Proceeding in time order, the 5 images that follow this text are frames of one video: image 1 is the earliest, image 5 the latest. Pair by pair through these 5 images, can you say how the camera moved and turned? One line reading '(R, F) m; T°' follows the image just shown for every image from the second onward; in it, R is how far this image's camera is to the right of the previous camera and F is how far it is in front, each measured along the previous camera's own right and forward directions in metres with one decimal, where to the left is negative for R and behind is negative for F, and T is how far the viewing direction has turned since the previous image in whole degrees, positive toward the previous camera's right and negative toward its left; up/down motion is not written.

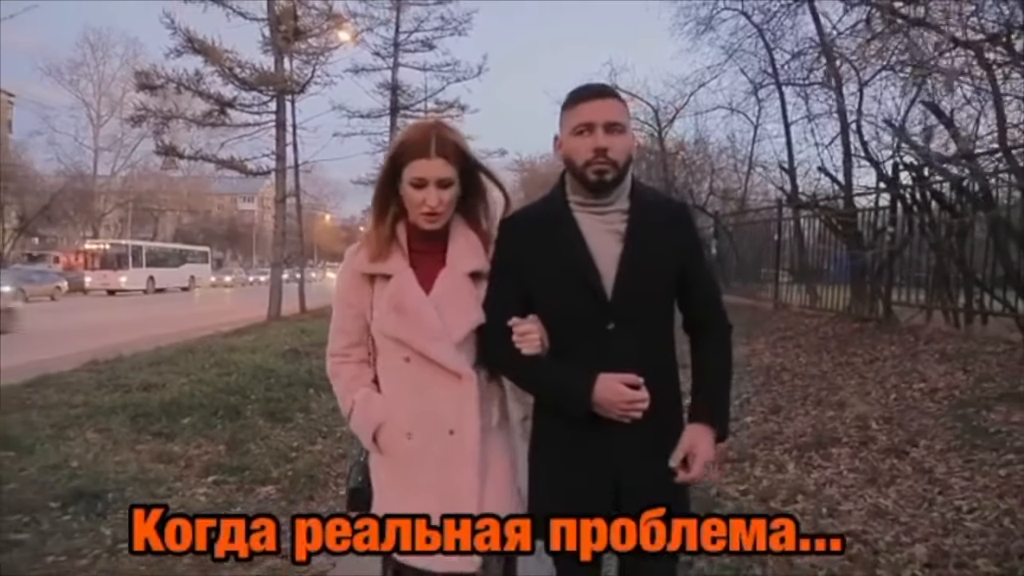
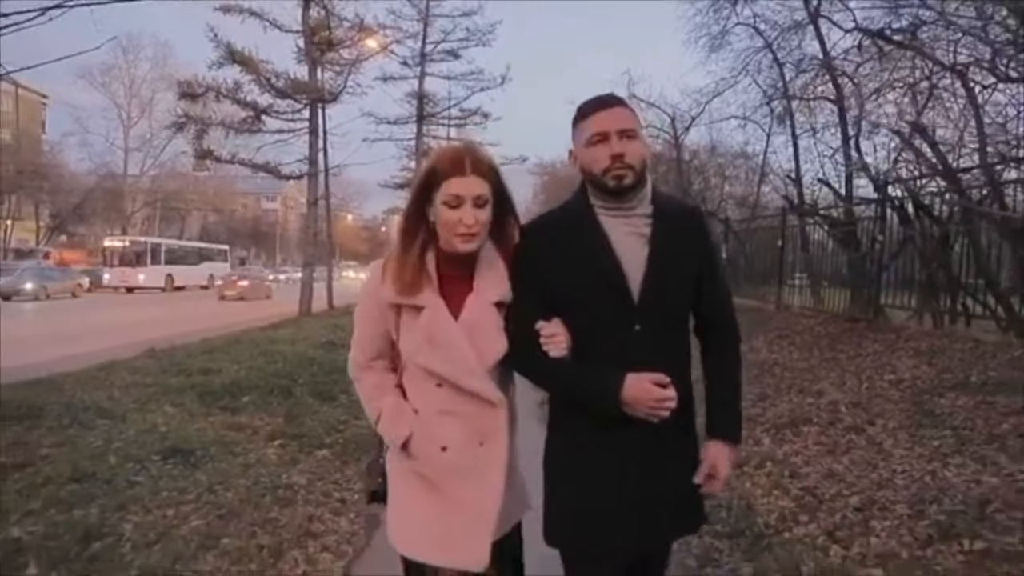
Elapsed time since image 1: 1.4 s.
(0.0, -1.3) m; -1°
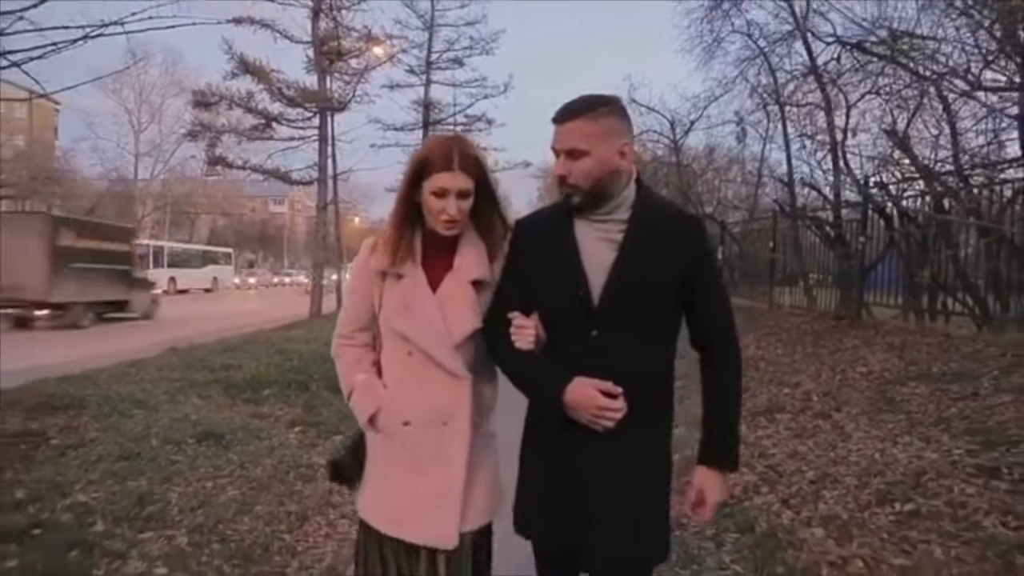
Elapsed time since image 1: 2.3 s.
(+0.1, -0.8) m; 0°
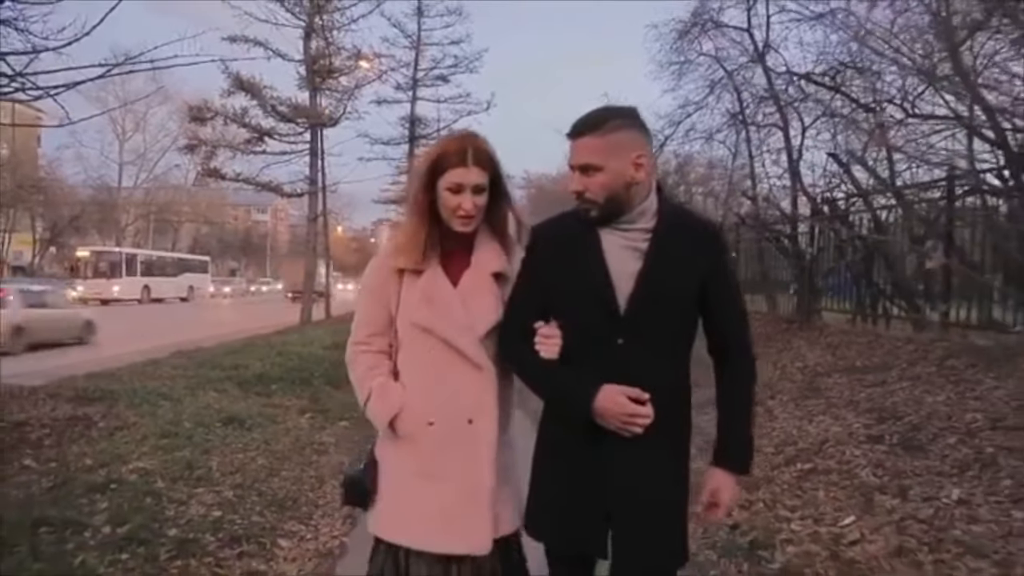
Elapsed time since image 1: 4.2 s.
(0.0, -1.5) m; +1°
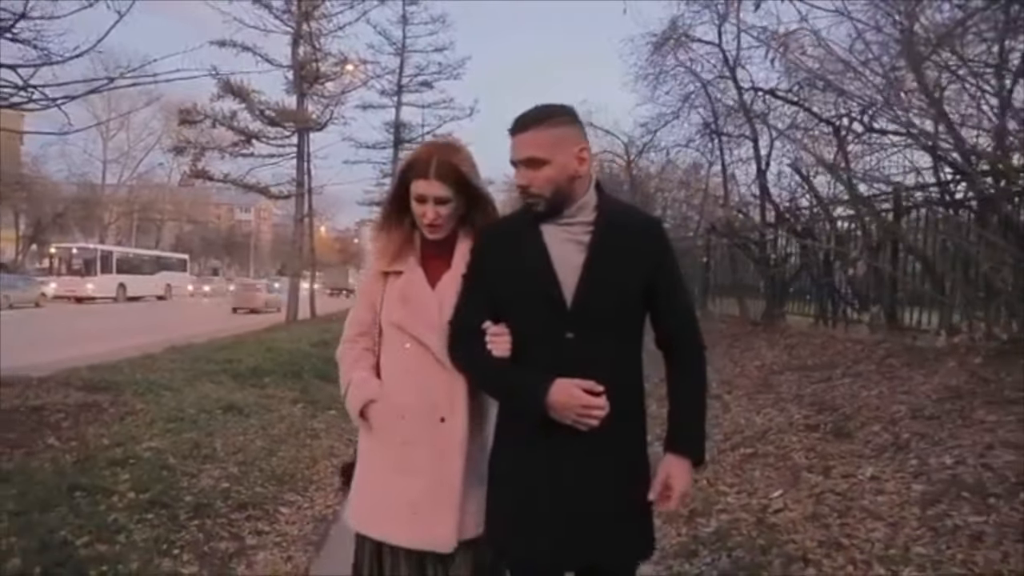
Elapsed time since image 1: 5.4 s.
(0.0, -0.9) m; +1°
